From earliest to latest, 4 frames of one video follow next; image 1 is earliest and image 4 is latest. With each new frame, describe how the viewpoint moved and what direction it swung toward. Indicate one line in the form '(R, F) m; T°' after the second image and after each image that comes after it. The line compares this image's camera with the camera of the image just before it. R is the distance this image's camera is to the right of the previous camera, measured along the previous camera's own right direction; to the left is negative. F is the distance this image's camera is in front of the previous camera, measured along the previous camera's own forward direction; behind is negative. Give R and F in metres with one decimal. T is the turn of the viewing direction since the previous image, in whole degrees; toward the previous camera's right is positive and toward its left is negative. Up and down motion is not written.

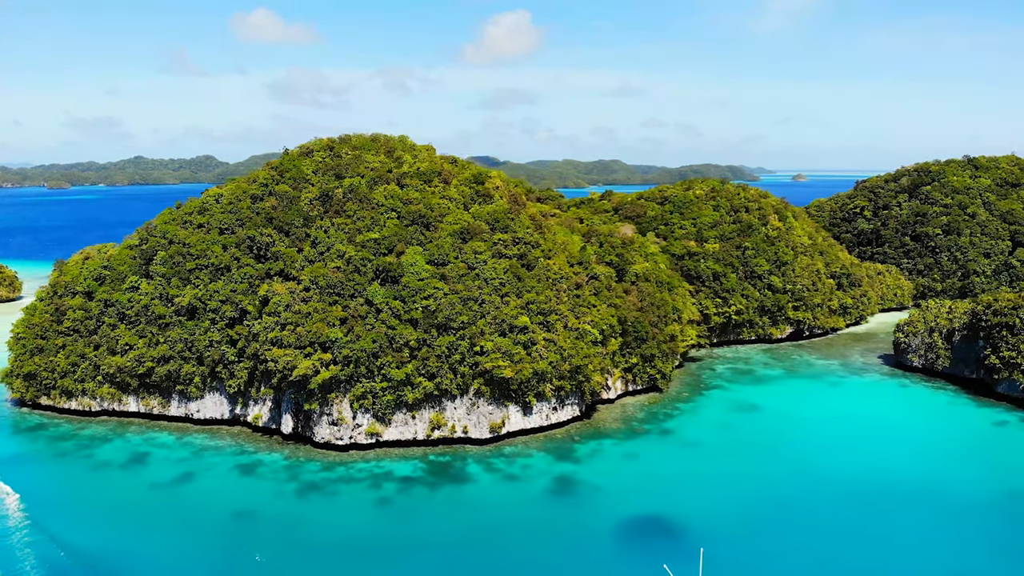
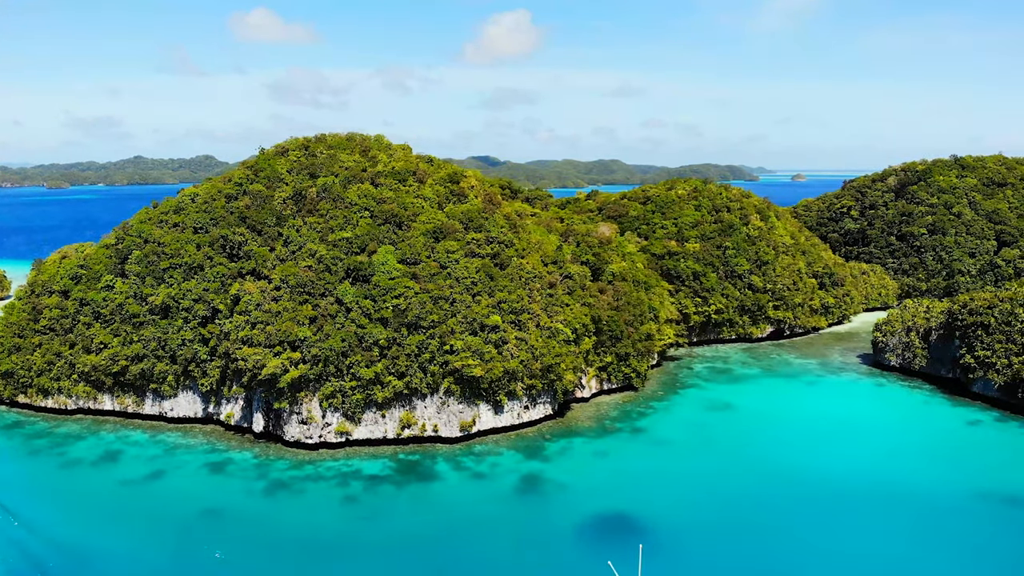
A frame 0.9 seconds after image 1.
(+1.6, -0.1) m; 0°
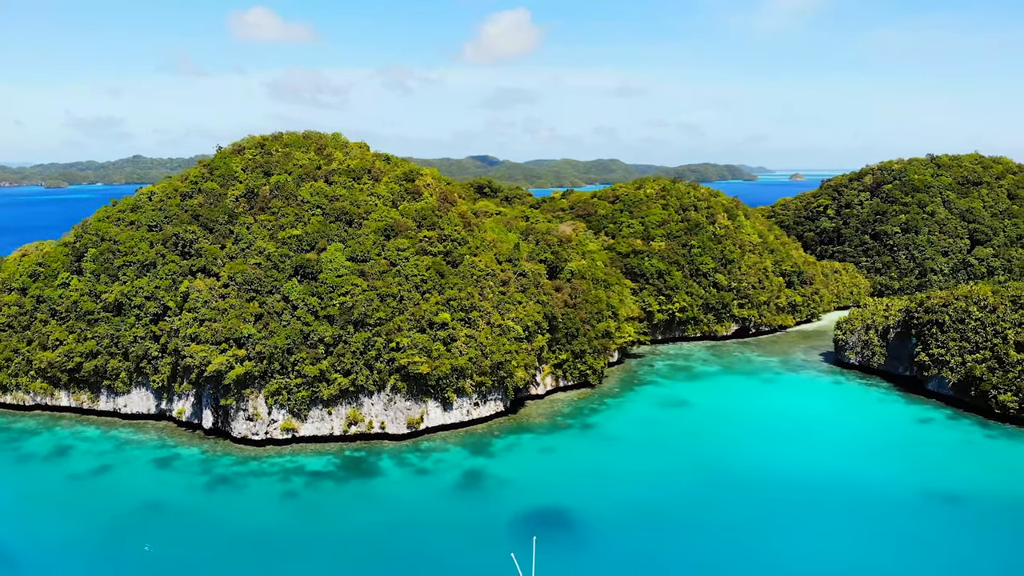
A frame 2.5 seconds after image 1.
(+2.9, -0.2) m; 0°
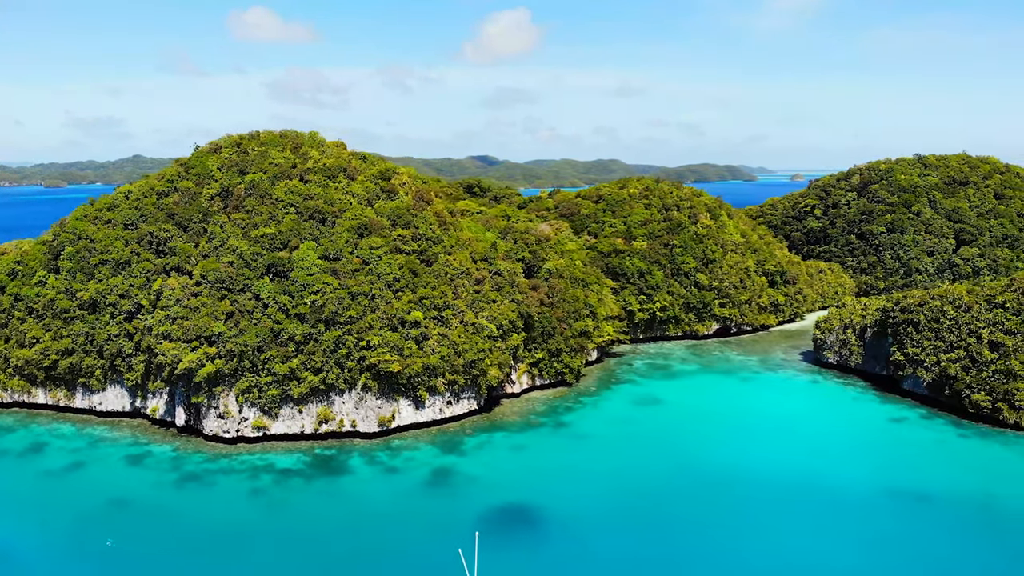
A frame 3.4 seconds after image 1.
(+1.6, -0.1) m; 0°
